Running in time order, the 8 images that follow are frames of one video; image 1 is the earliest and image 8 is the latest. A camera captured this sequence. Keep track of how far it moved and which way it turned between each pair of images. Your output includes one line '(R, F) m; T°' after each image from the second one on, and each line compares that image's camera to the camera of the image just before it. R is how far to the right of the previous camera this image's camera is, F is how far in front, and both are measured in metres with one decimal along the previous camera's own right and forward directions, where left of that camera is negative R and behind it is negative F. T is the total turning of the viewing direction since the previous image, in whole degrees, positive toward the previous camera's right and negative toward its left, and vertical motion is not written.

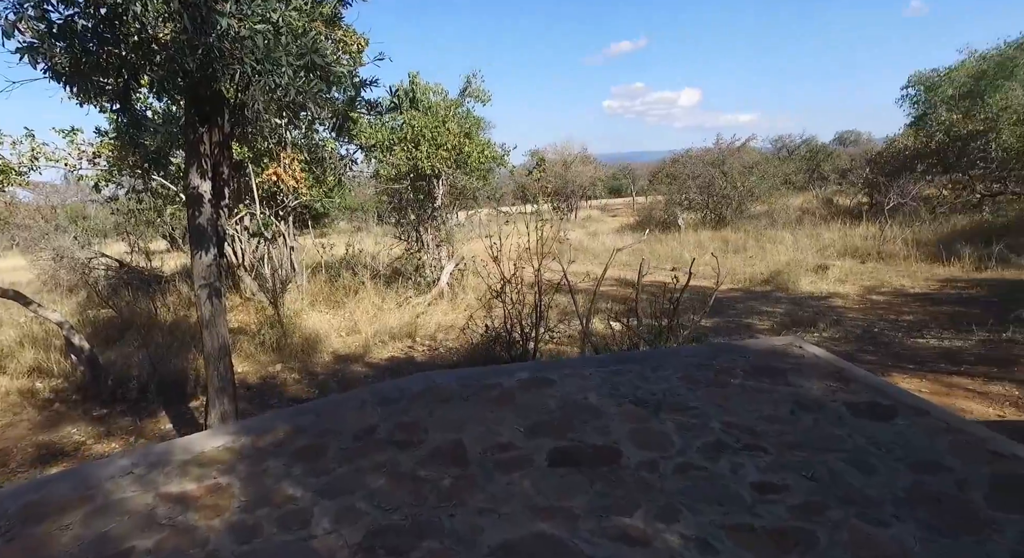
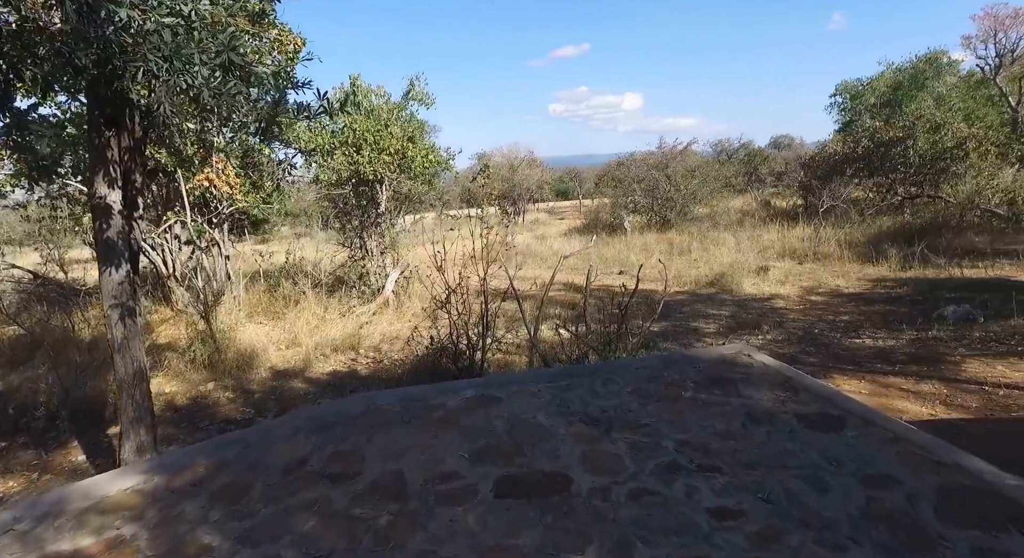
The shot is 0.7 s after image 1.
(0.0, +0.1) m; +5°
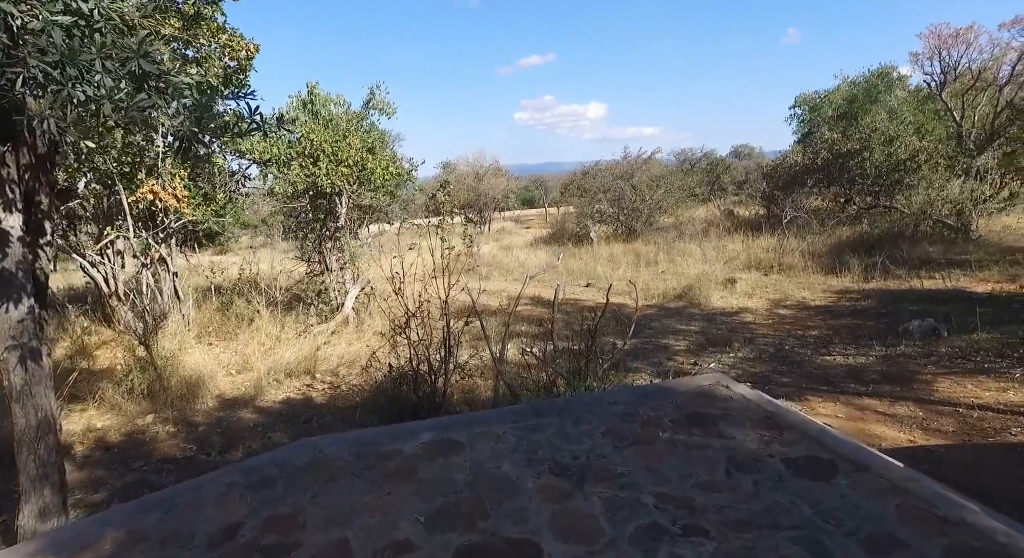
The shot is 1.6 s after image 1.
(0.0, +0.2) m; +3°
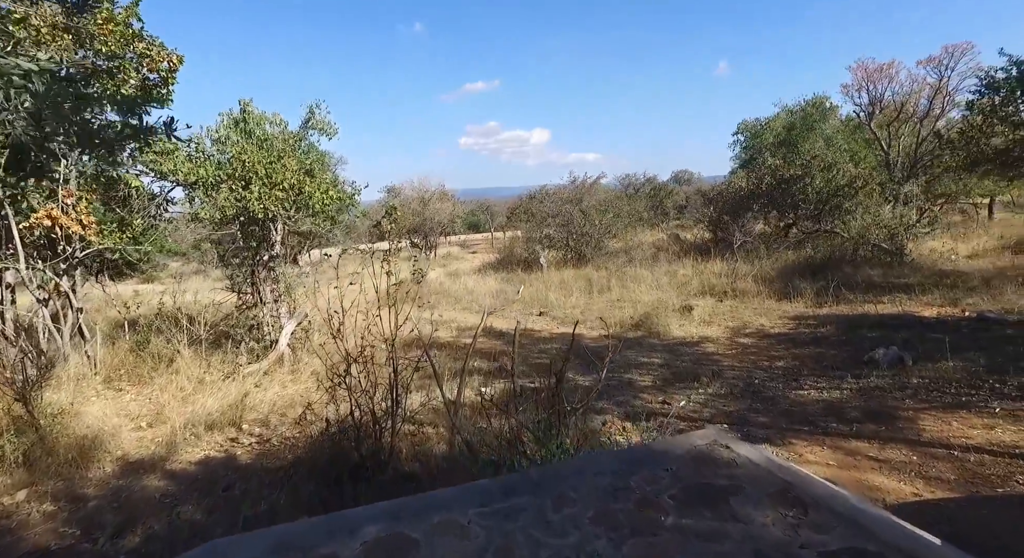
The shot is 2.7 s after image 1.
(-0.1, +0.4) m; +5°
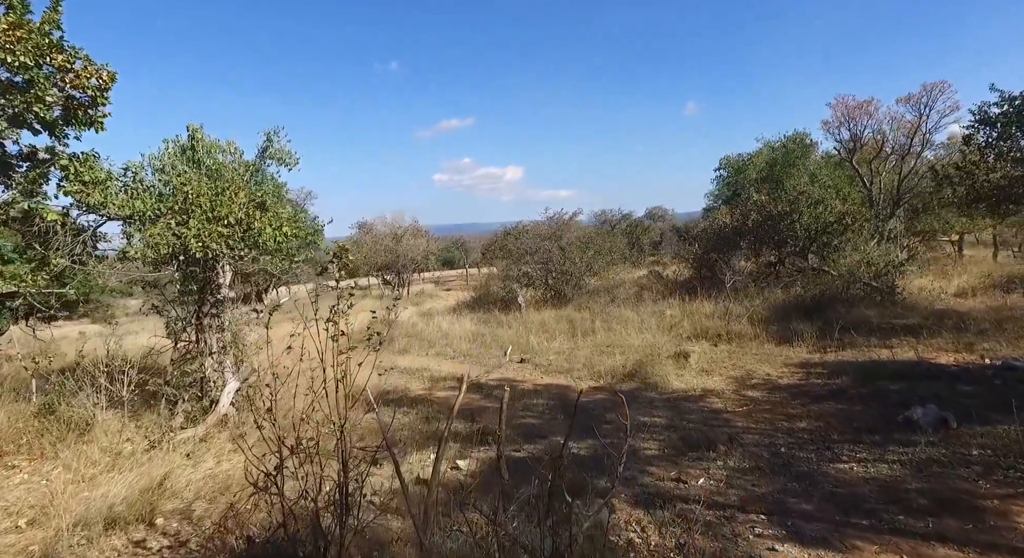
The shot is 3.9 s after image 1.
(-0.1, +0.8) m; +2°
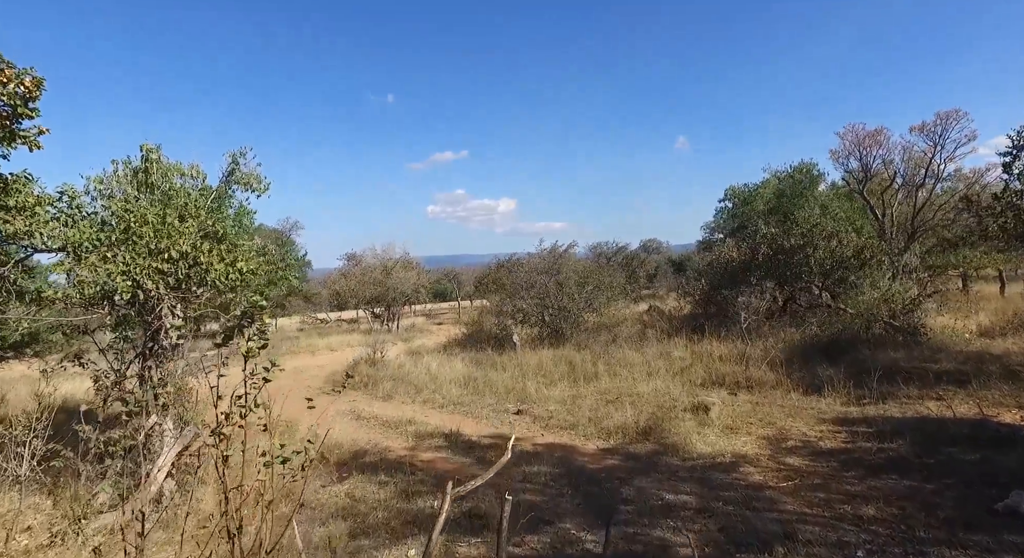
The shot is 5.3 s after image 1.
(0.0, +0.9) m; +1°
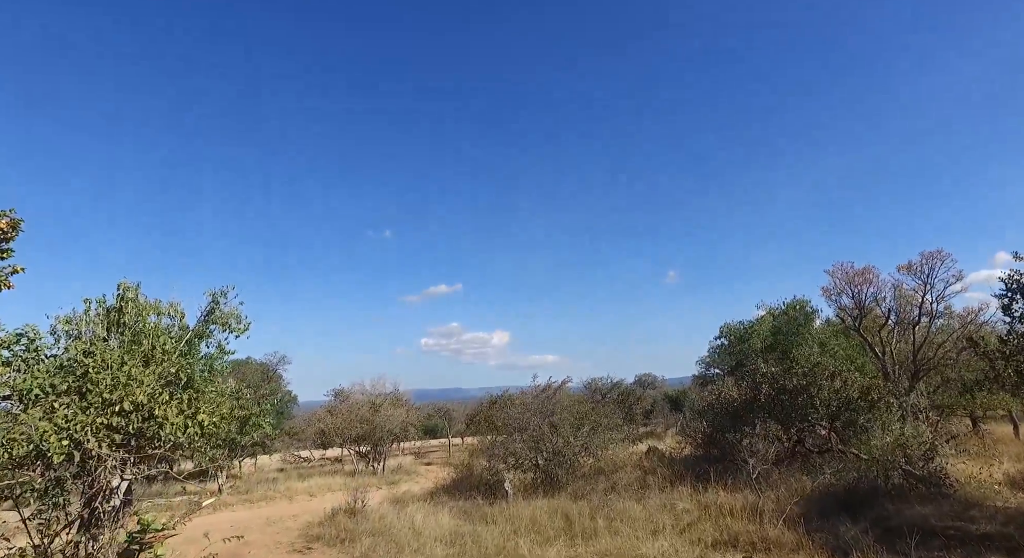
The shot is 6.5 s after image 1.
(0.0, +0.3) m; +1°
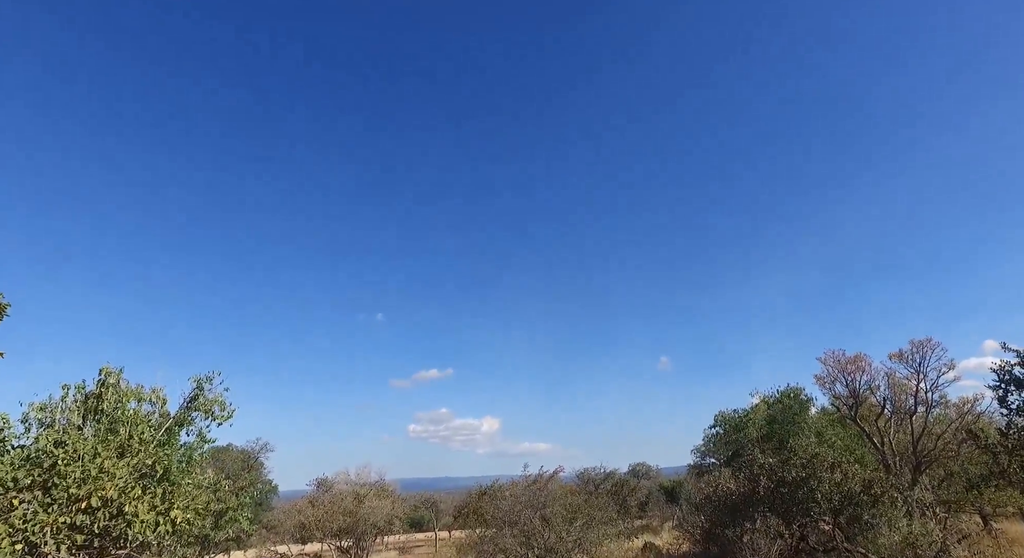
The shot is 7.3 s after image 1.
(0.0, 0.0) m; +1°
